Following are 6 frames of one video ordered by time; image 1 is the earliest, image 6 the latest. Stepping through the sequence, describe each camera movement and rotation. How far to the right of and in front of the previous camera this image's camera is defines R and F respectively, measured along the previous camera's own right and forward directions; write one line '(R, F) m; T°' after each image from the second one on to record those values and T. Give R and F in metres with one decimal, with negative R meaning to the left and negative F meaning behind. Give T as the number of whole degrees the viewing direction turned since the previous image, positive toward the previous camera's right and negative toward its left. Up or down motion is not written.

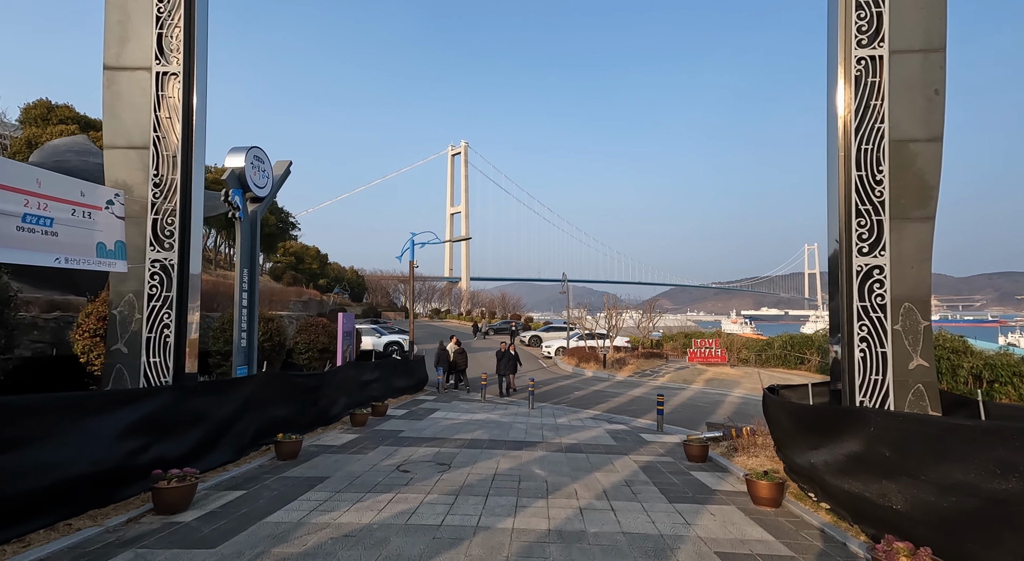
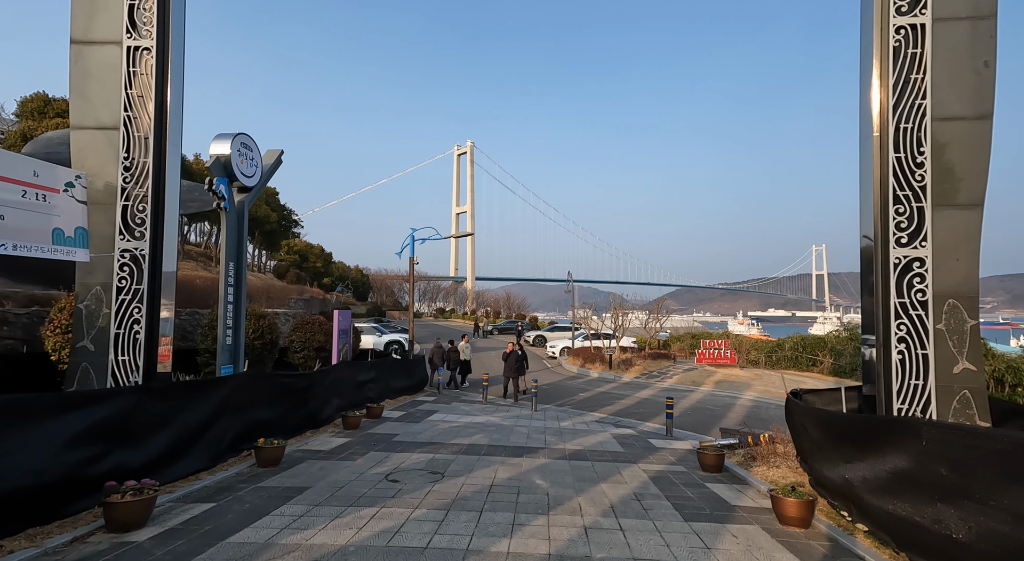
(+0.1, +0.5) m; -1°
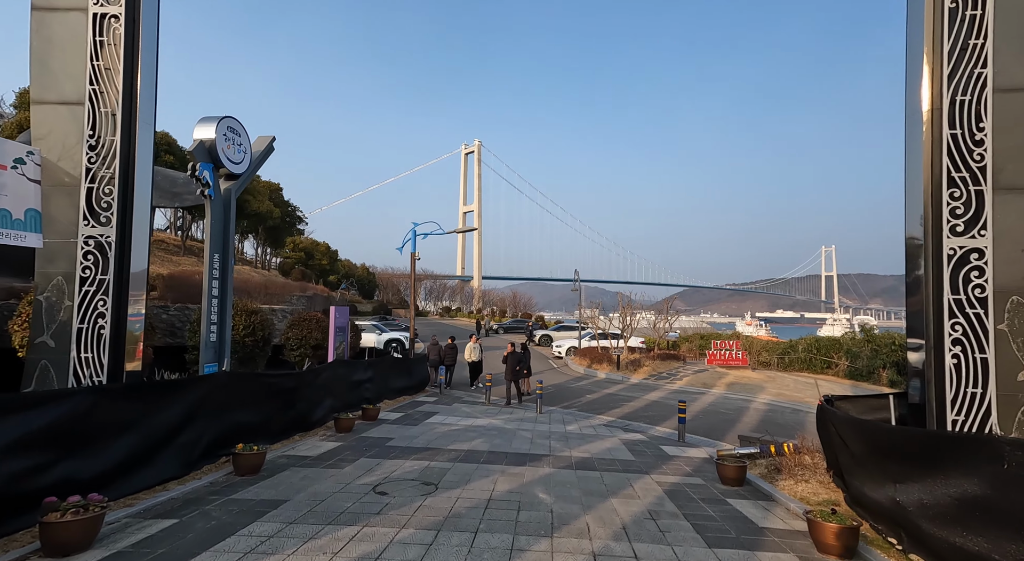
(+0.1, +0.6) m; -1°
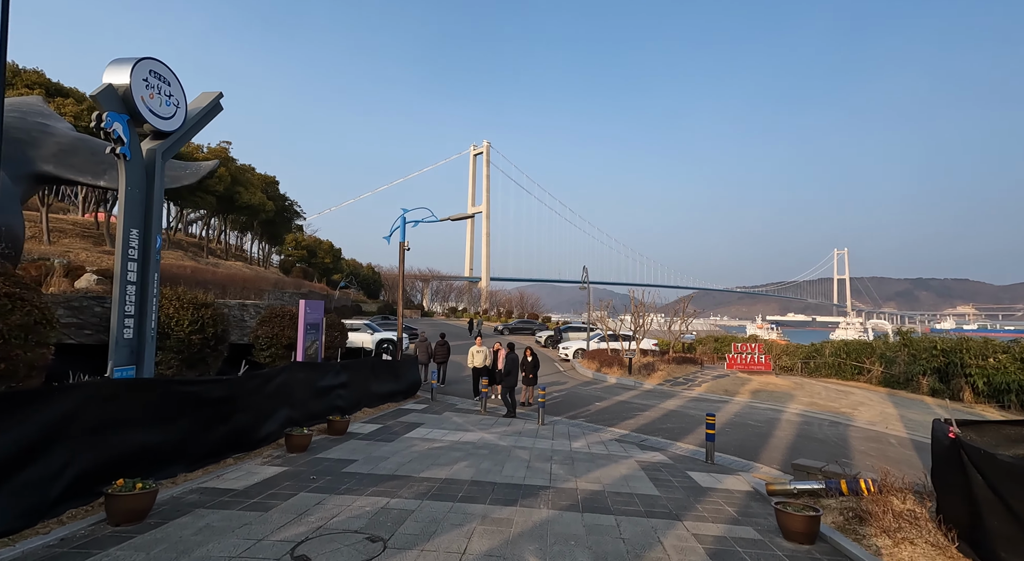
(+0.2, +1.7) m; -1°
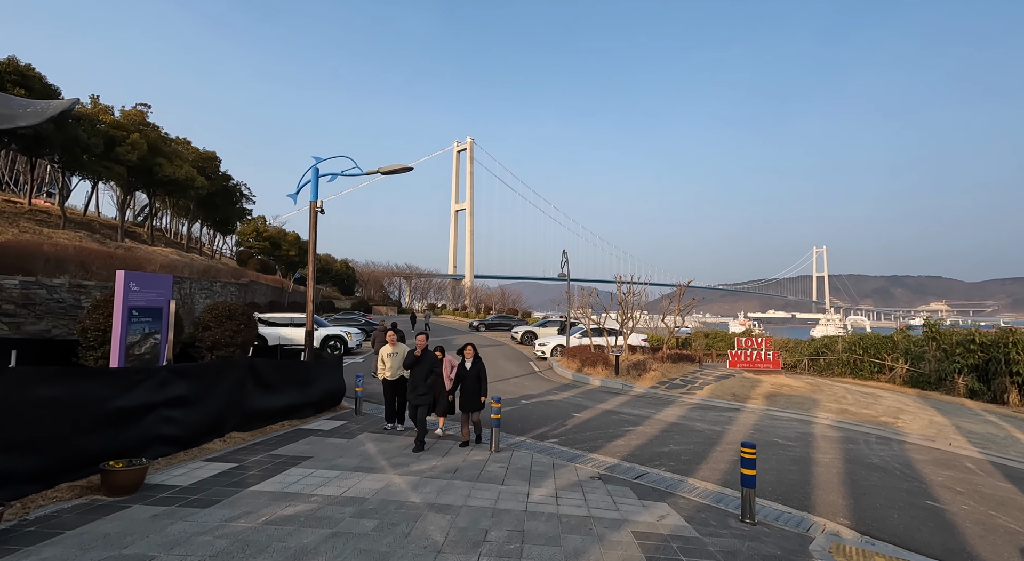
(+0.7, +3.4) m; +2°
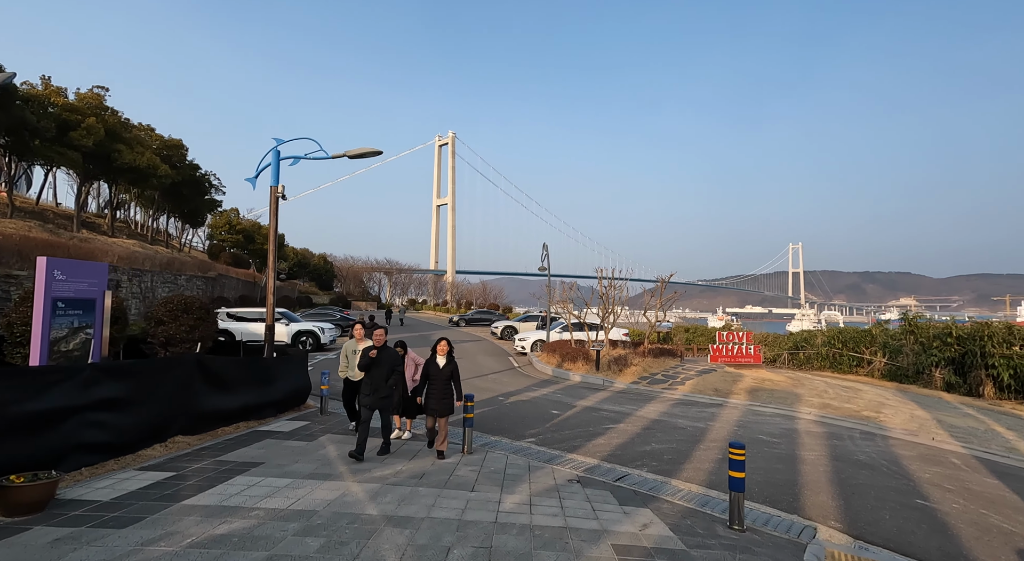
(+0.1, +0.5) m; +2°
